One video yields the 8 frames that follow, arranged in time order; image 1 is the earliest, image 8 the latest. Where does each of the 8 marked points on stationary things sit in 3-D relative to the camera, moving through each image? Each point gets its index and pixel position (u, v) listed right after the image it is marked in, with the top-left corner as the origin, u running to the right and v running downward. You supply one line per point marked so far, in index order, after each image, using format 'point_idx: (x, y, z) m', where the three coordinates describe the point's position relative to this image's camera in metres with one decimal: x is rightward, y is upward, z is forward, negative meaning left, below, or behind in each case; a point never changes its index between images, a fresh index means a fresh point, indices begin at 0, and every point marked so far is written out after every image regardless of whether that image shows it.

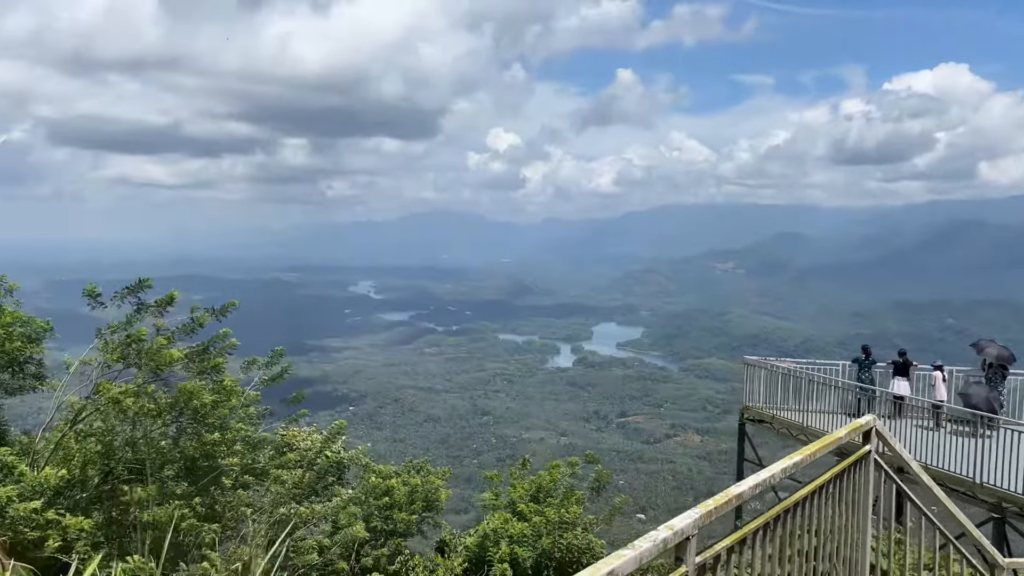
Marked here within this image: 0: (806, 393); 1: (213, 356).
0: (+6.2, -2.2, +18.6) m
1: (-5.8, -1.3, +16.8) m
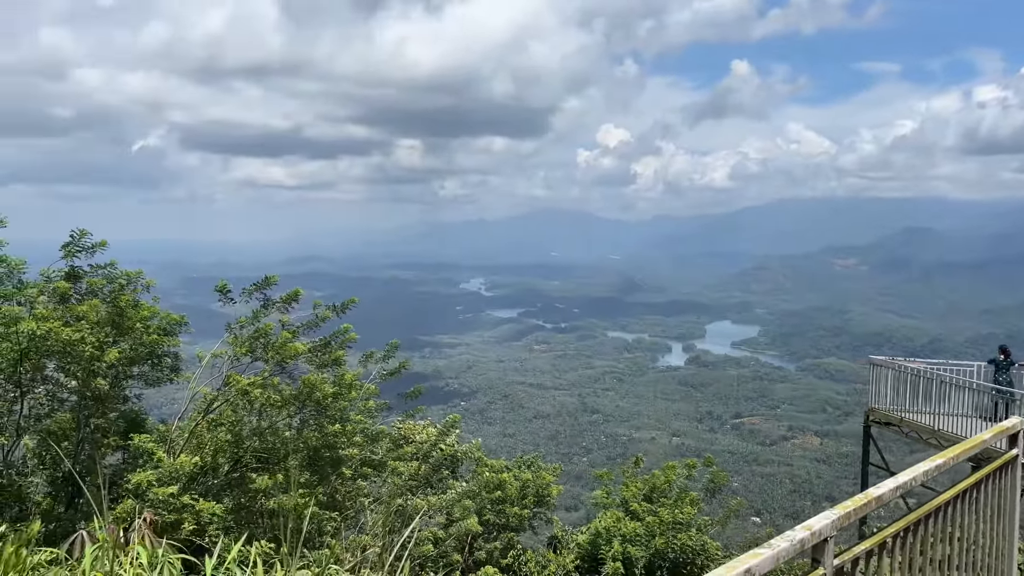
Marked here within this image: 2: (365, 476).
0: (+8.5, -2.2, +17.7) m
1: (-3.6, -1.3, +17.4) m
2: (-2.7, -3.5, +16.2) m
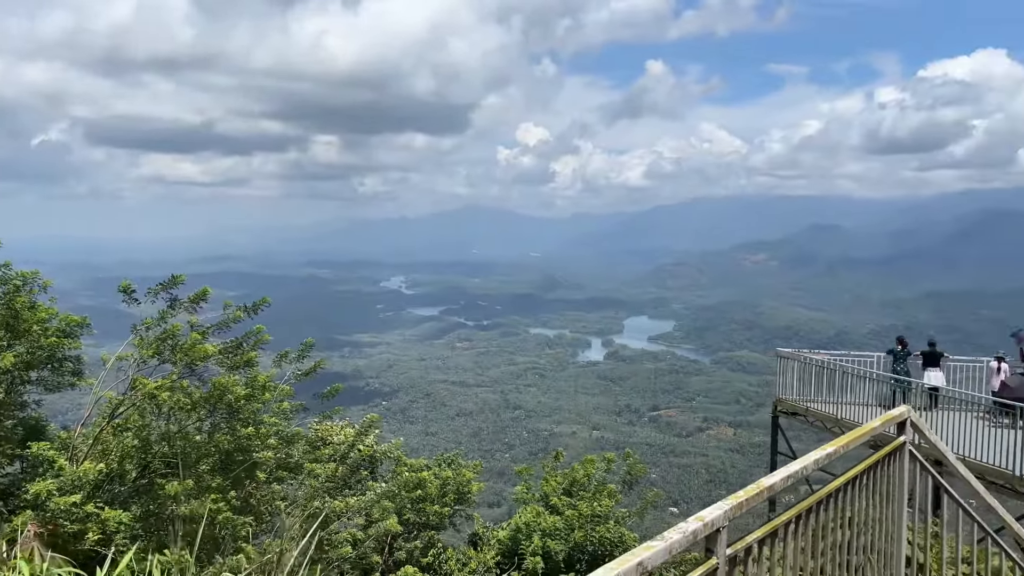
0: (+6.8, -2.1, +18.4) m
1: (-5.2, -1.2, +17.0) m
2: (-4.2, -3.5, +15.9) m
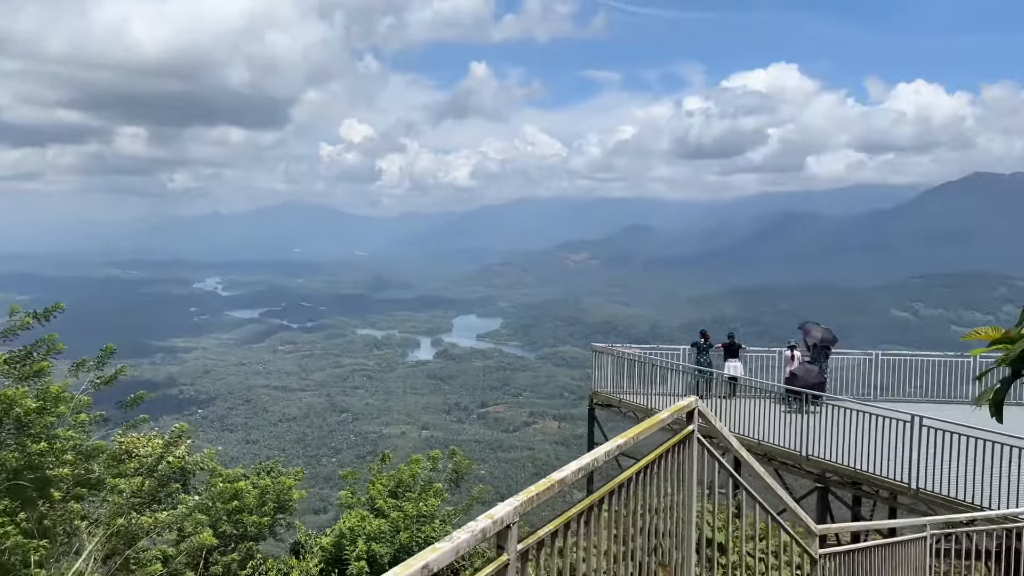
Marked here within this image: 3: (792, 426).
0: (+3.0, -2.0, +19.3) m
1: (-8.5, -1.3, +15.6) m
2: (-7.3, -3.5, +14.7) m
3: (+5.1, -2.5, +15.9) m
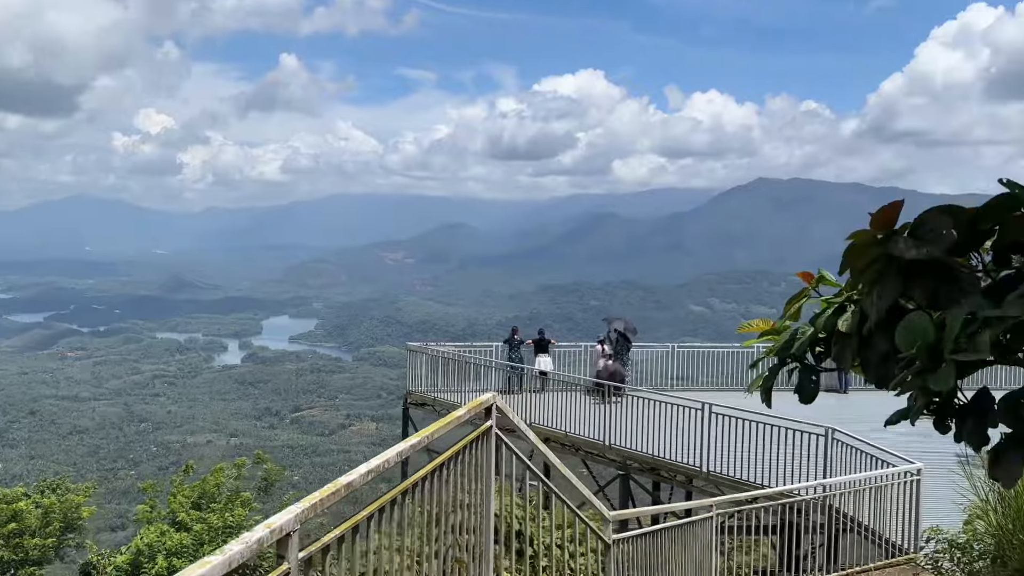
0: (-1.1, -2.0, +19.5) m
1: (-11.6, -1.4, +13.5) m
2: (-10.2, -3.6, +12.9) m
3: (+1.6, -2.5, +16.6) m
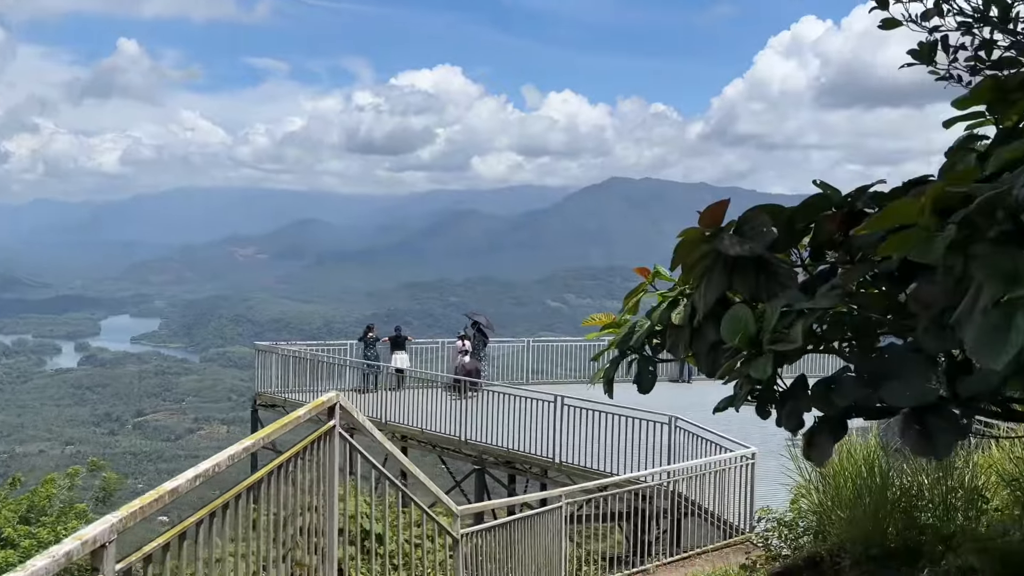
0: (-4.3, -1.9, +19.1) m
1: (-13.7, -1.4, +11.5) m
2: (-12.2, -3.6, +11.1) m
3: (-1.1, -2.4, +16.6) m
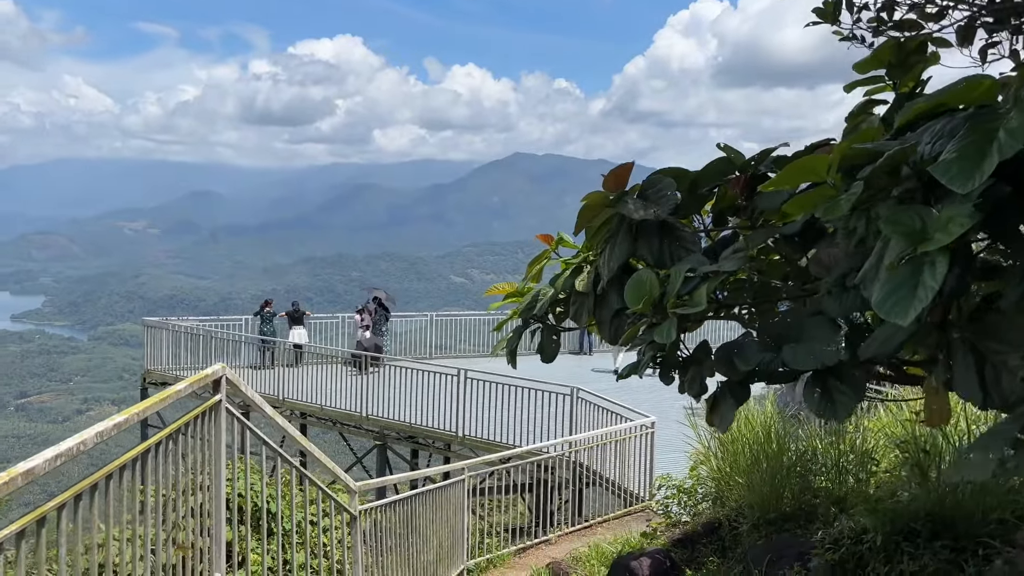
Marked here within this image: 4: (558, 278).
0: (-6.3, -1.3, +18.4) m
1: (-14.9, -1.1, +9.8) m
2: (-13.4, -3.3, +9.6) m
3: (-3.0, -1.9, +16.3) m
4: (+0.2, 0.0, +3.9) m
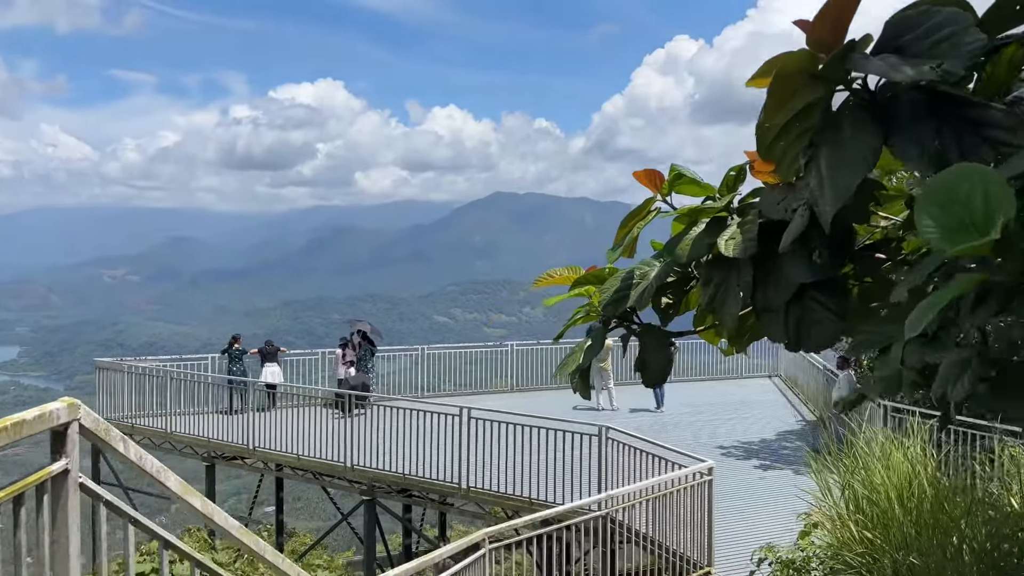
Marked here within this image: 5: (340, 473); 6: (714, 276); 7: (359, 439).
0: (-6.4, -2.1, +16.6) m
1: (-14.7, -1.6, +7.9) m
2: (-13.2, -3.7, +7.6) m
3: (-2.9, -2.5, +14.6) m
4: (+0.4, +0.1, +2.4) m
5: (-2.7, -3.0, +14.2) m
6: (+0.5, 0.0, +2.2) m
7: (-2.5, -2.5, +14.3) m
